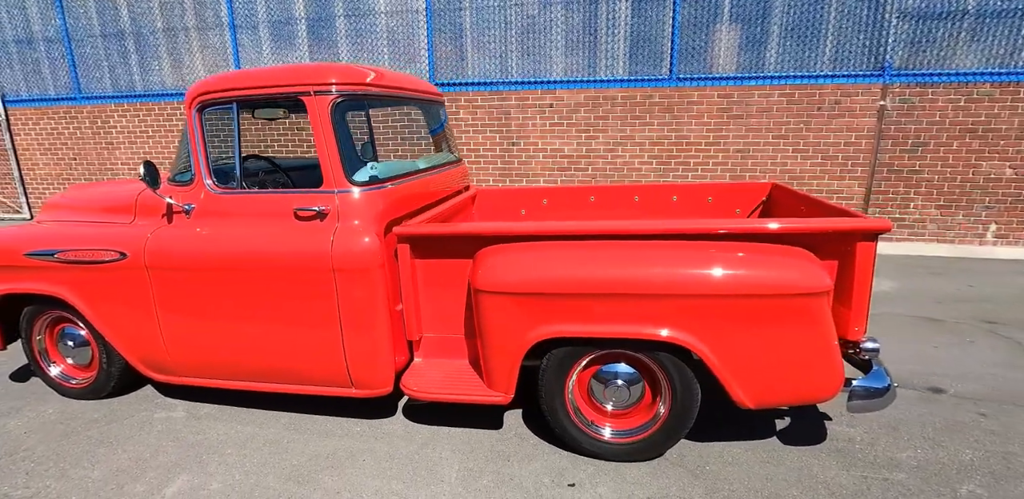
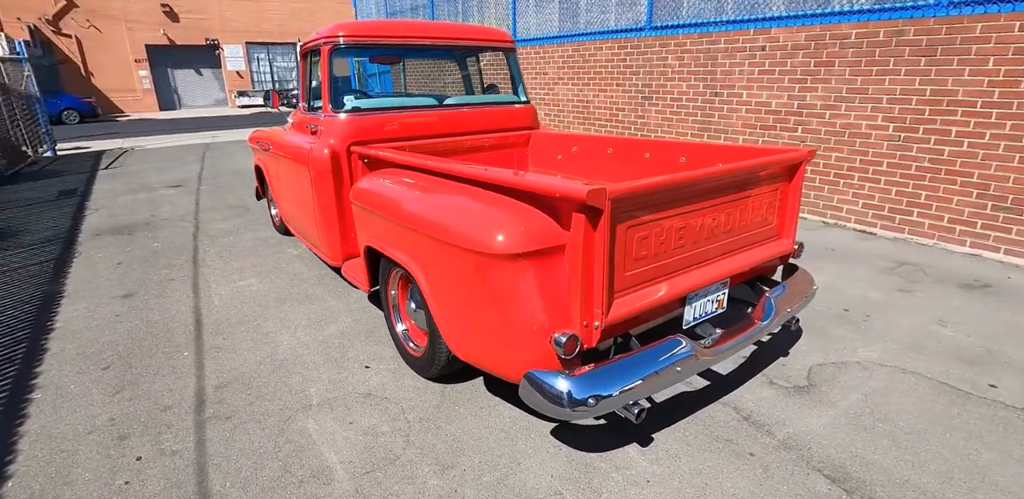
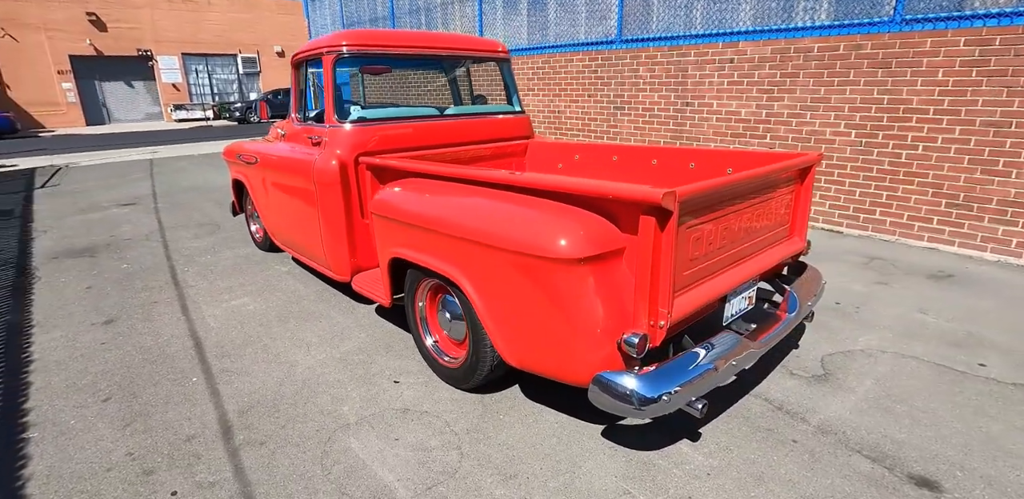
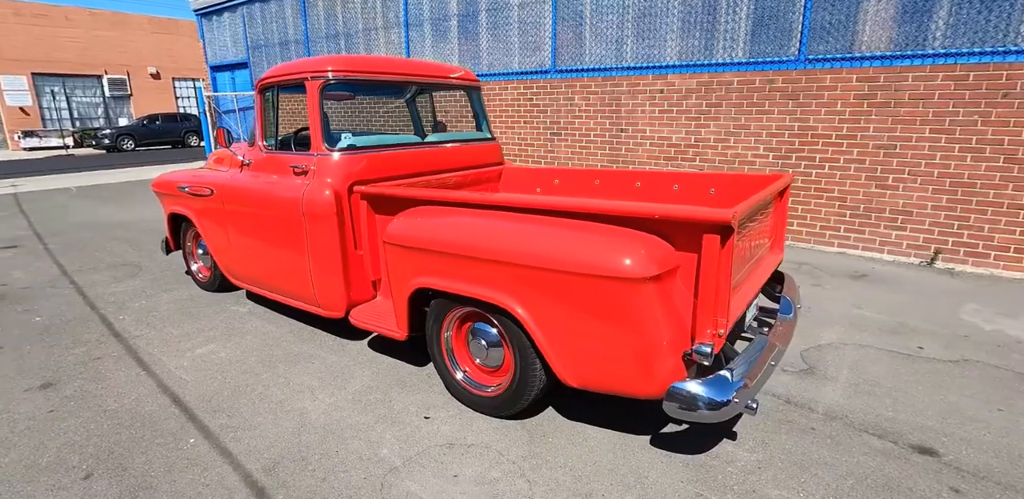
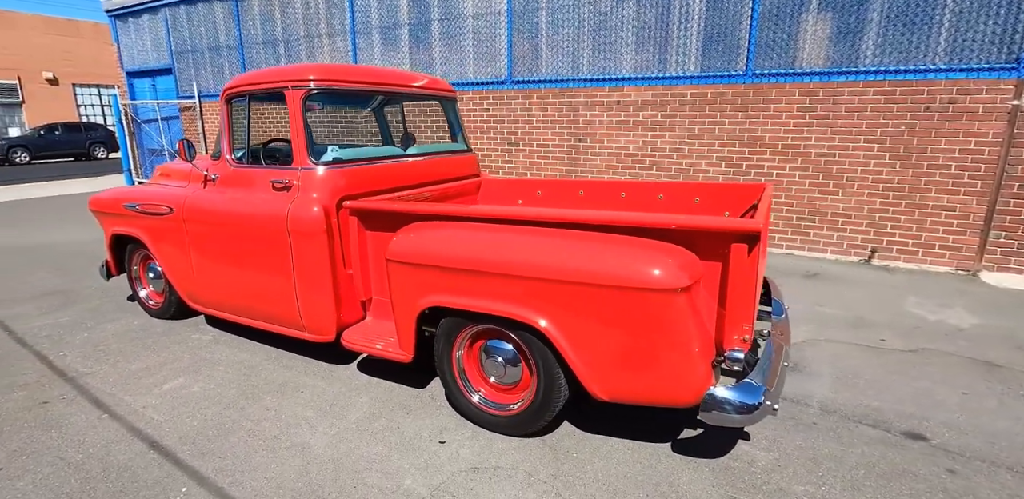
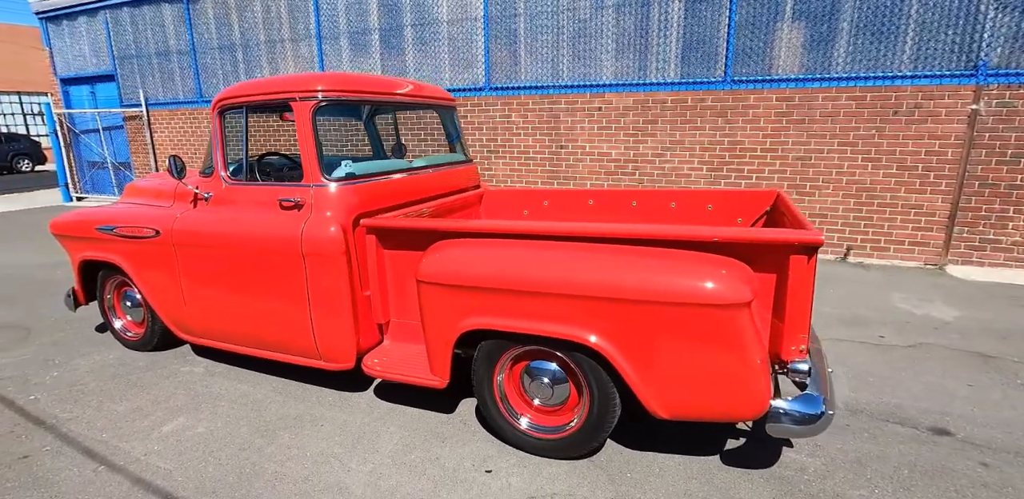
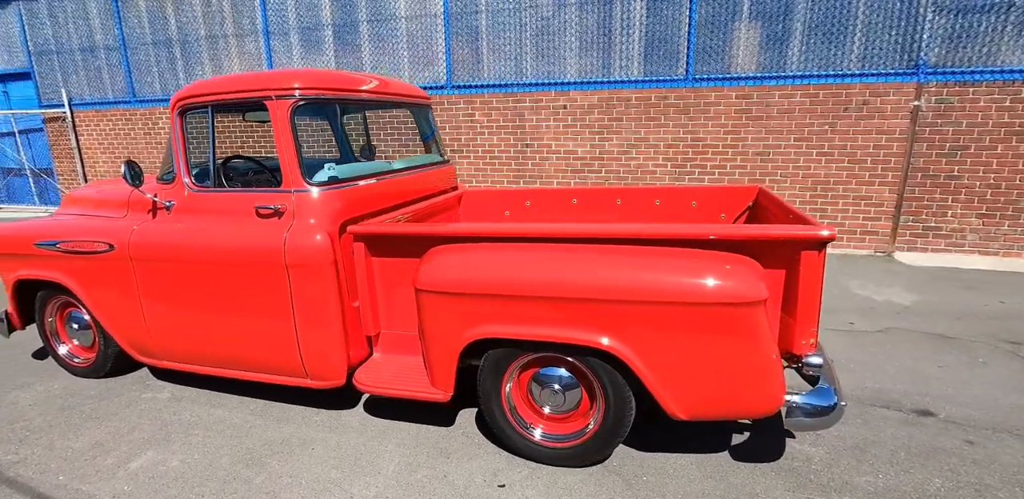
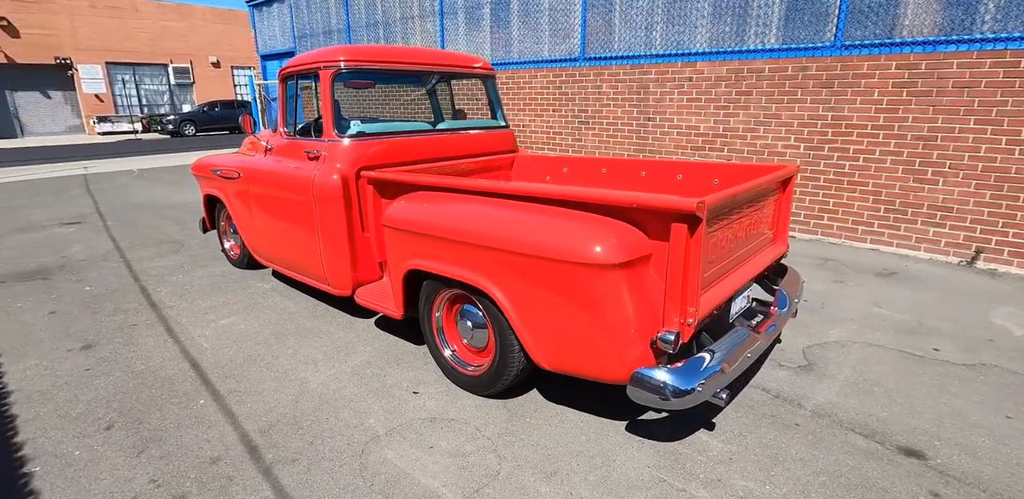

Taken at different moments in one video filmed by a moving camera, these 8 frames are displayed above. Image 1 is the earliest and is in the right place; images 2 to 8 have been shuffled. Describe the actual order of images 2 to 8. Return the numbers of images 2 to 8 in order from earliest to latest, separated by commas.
7, 6, 5, 4, 8, 3, 2
